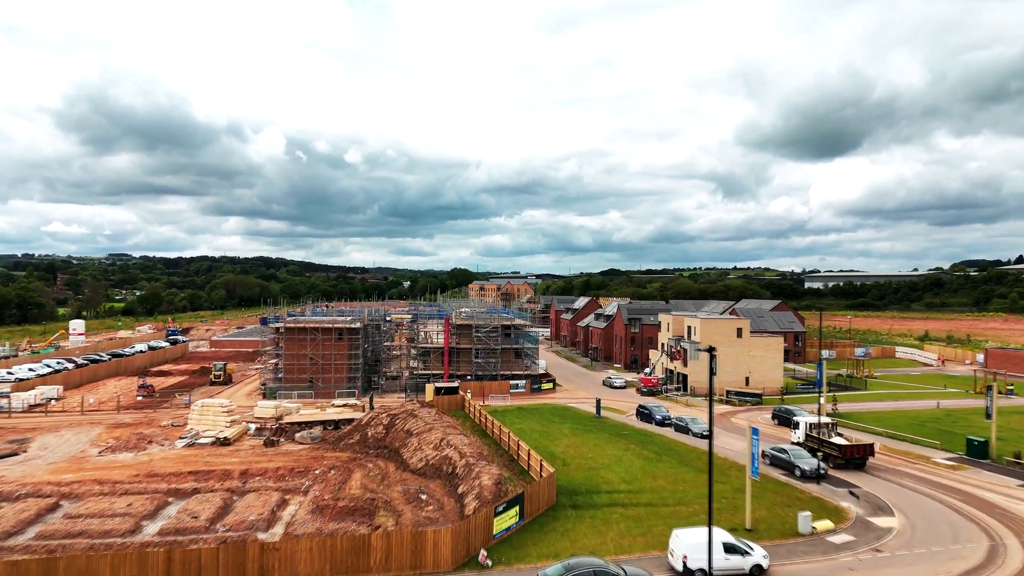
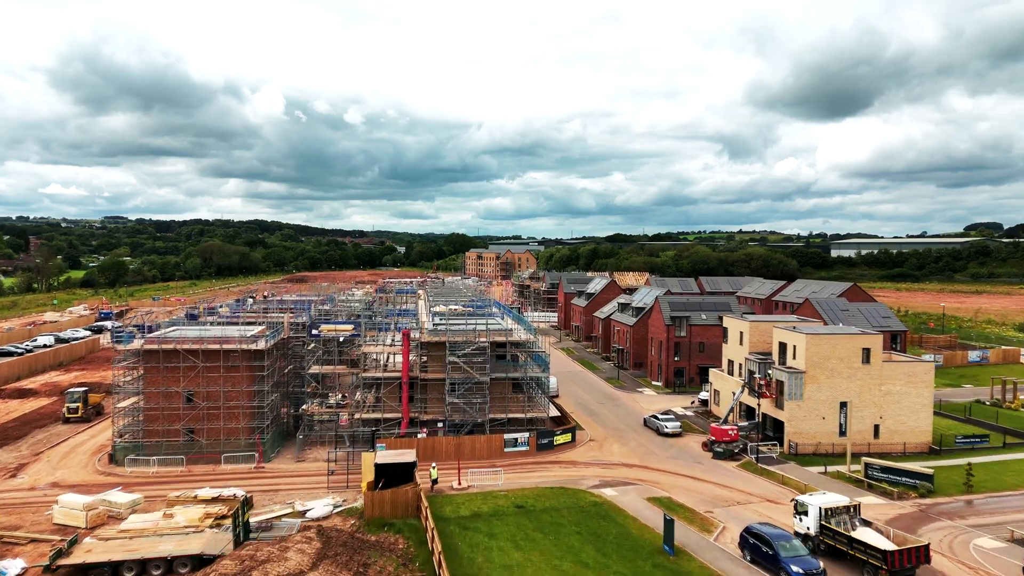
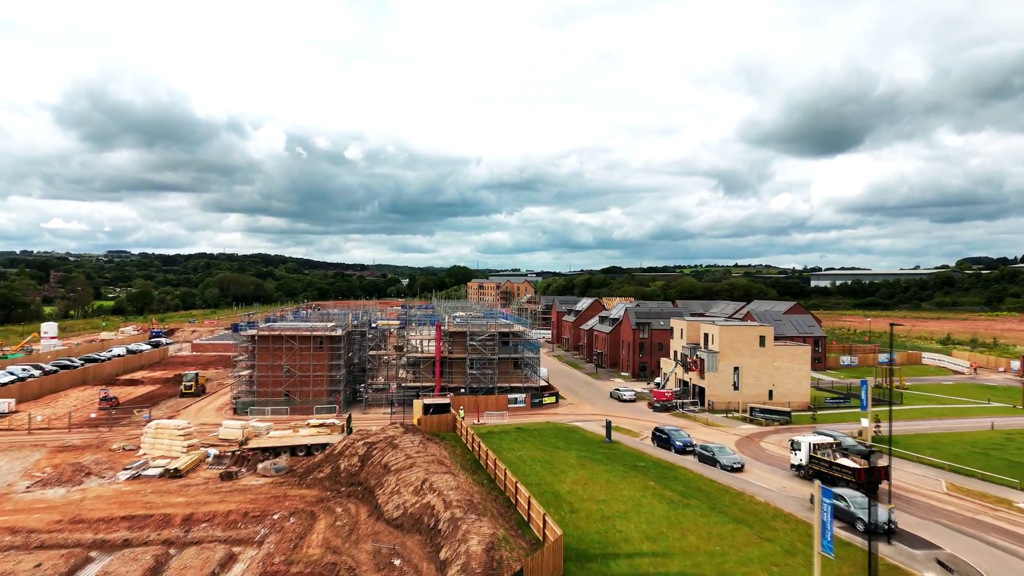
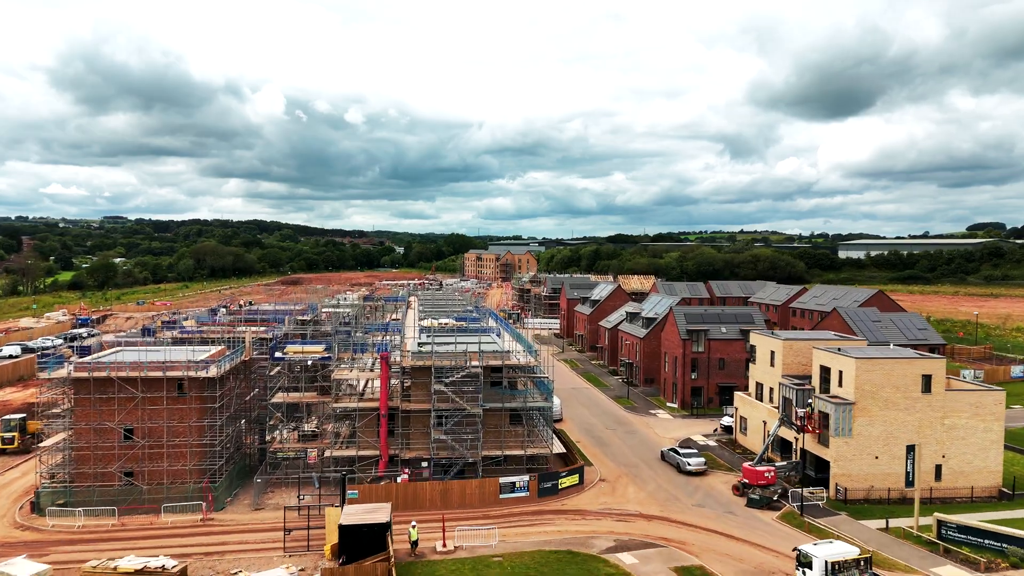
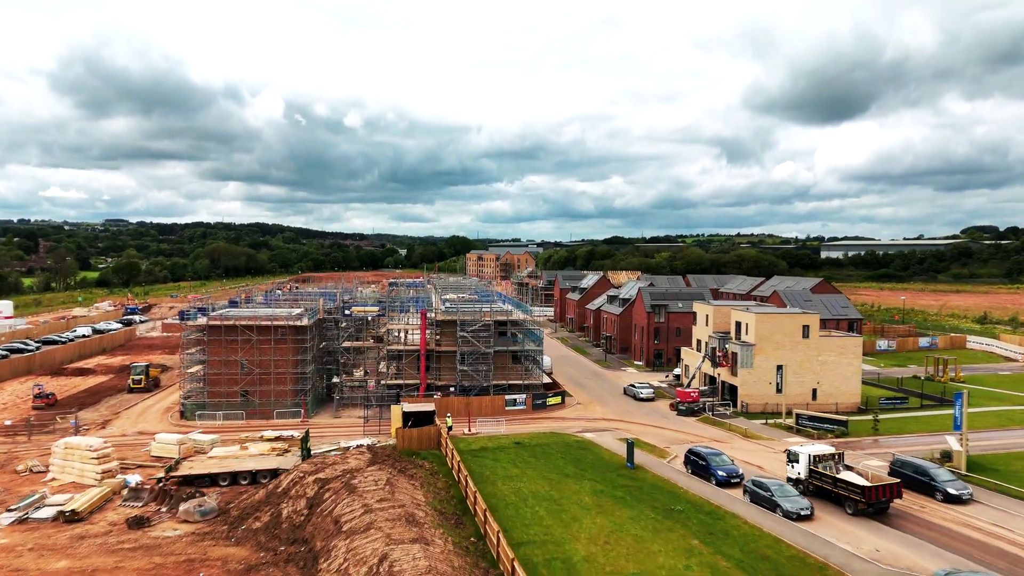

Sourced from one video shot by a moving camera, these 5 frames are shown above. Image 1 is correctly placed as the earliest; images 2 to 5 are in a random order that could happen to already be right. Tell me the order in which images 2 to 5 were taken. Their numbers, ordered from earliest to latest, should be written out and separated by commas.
3, 5, 2, 4
